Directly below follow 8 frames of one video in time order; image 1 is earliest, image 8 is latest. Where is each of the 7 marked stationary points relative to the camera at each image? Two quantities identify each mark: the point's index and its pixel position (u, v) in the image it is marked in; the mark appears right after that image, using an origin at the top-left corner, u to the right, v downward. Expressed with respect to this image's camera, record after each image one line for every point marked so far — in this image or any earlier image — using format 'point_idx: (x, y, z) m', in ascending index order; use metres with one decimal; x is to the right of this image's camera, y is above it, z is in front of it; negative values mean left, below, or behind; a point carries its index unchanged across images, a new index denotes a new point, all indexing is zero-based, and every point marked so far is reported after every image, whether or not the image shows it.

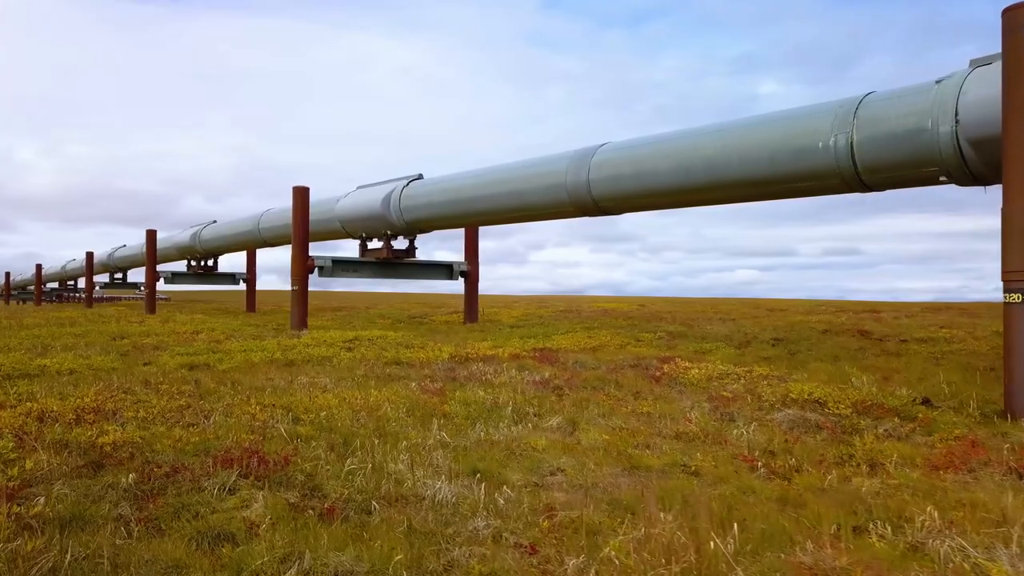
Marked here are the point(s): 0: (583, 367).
0: (+1.0, -1.2, +11.9) m
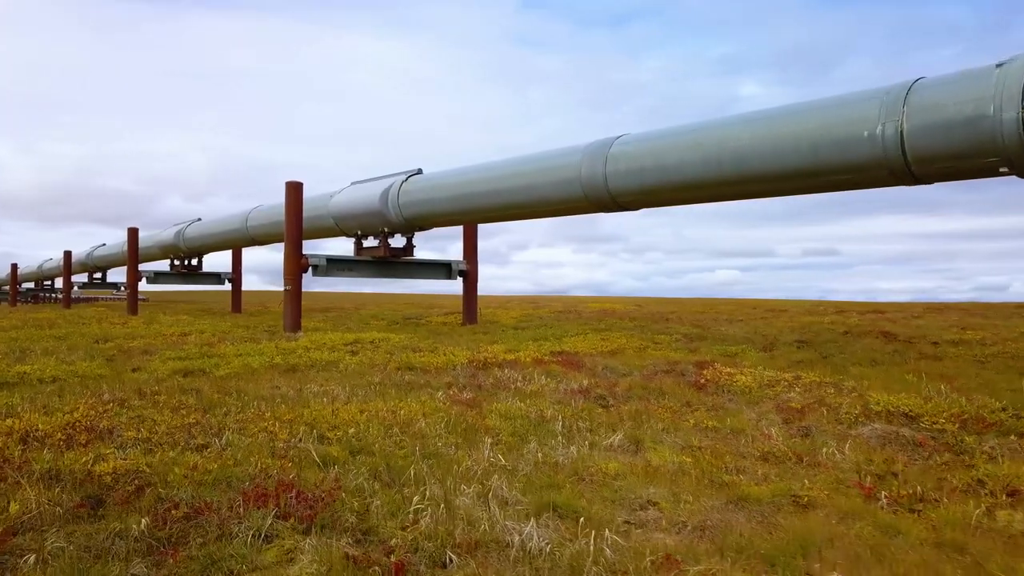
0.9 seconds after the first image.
0: (+1.4, -1.2, +11.0) m
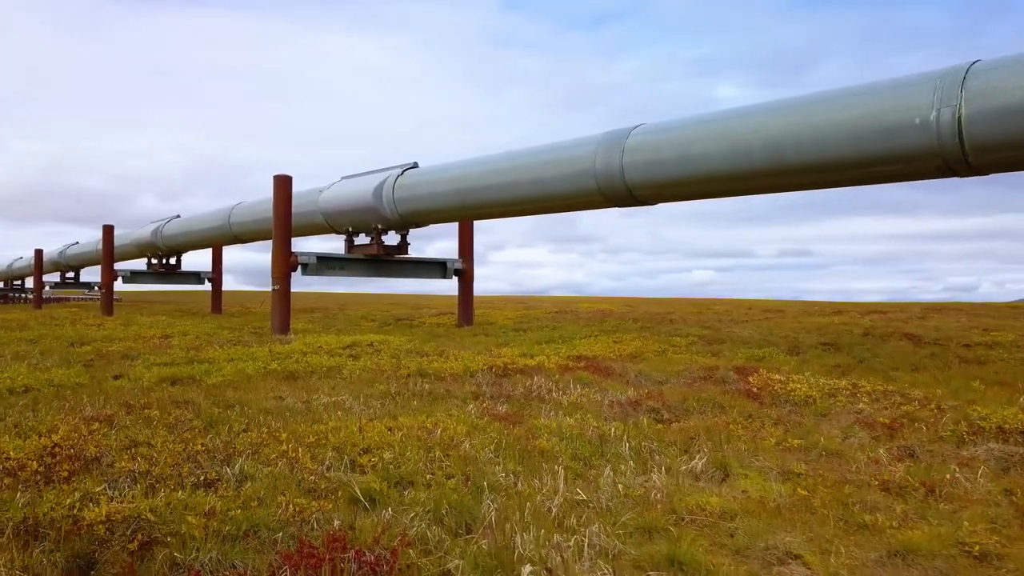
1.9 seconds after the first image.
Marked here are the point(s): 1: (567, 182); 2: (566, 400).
0: (+1.7, -1.2, +10.0) m
1: (+0.9, +2.0, +15.0) m
2: (+0.5, -1.1, +8.2) m
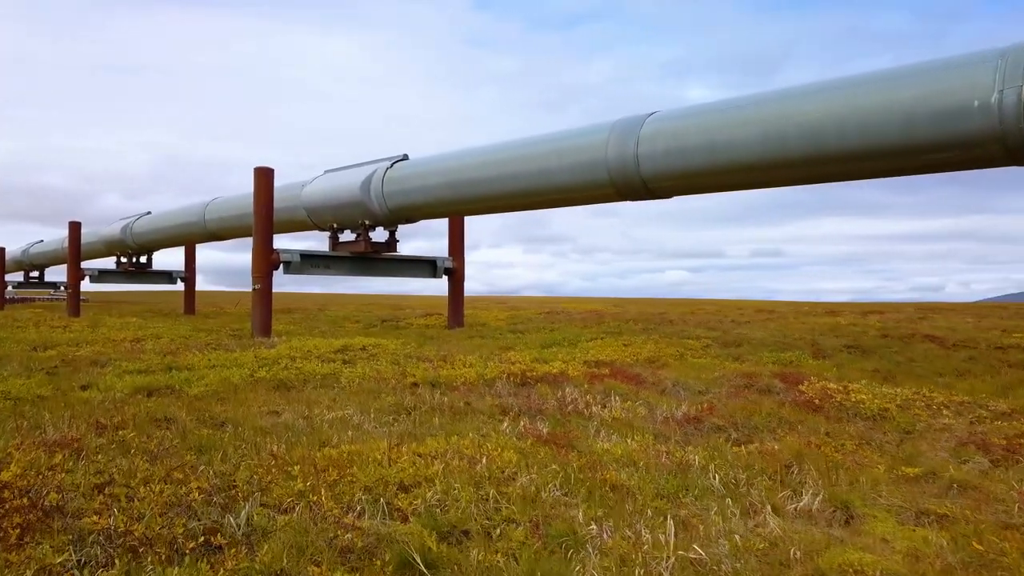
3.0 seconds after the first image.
0: (+2.0, -1.2, +9.0) m
1: (+1.0, +2.0, +13.9) m
2: (+0.9, -1.1, +7.1) m
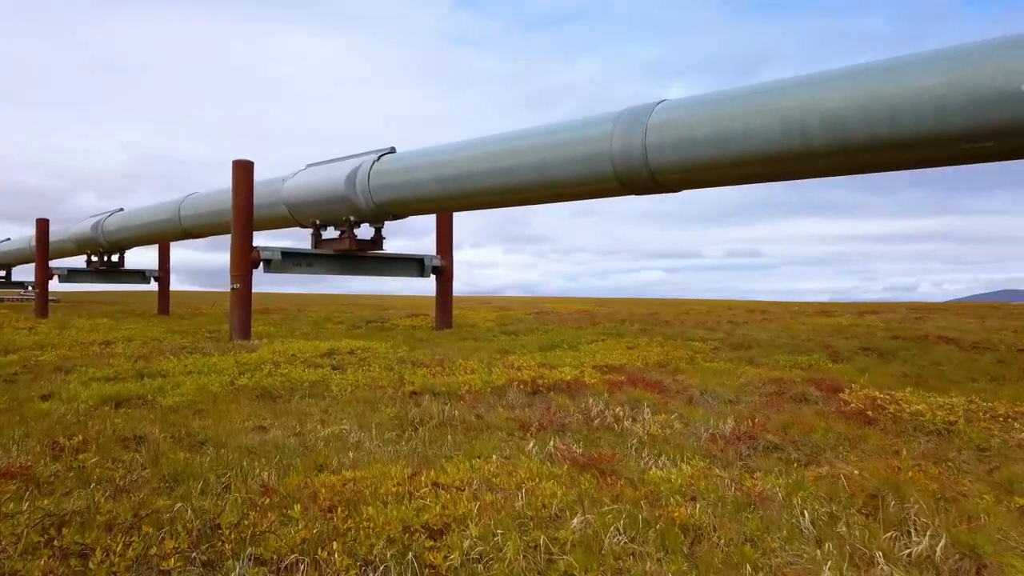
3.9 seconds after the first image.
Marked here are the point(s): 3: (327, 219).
0: (+2.1, -1.1, +8.2) m
1: (+1.0, +2.0, +13.1) m
2: (+1.1, -1.1, +6.3) m
3: (-3.9, +1.5, +17.6) m
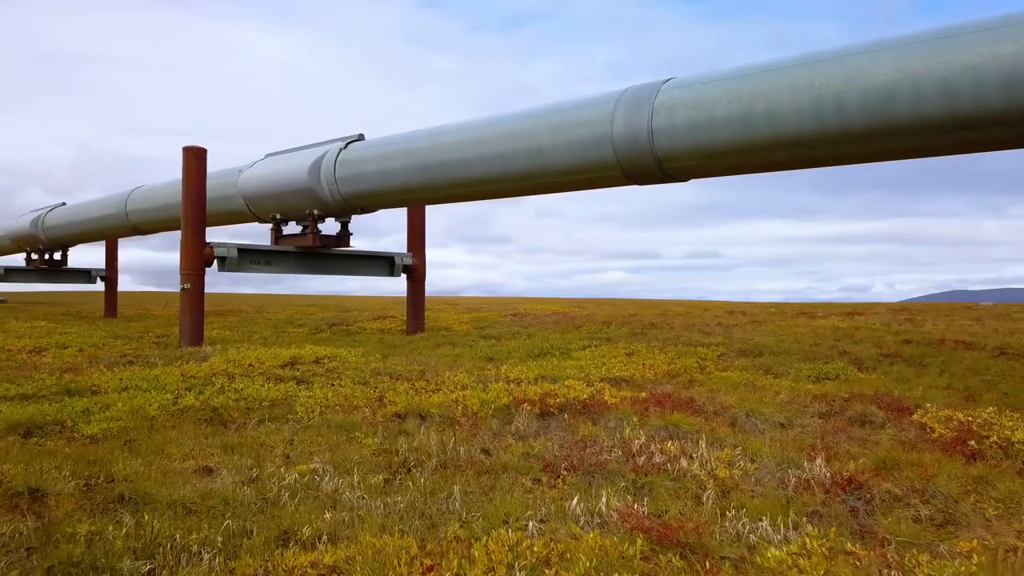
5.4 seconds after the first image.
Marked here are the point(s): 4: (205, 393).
0: (+2.2, -1.1, +6.7) m
1: (+0.9, +2.0, +11.6) m
2: (+1.2, -1.1, +4.8) m
3: (-4.3, +1.5, +15.9) m
4: (-3.4, -1.2, +9.0) m
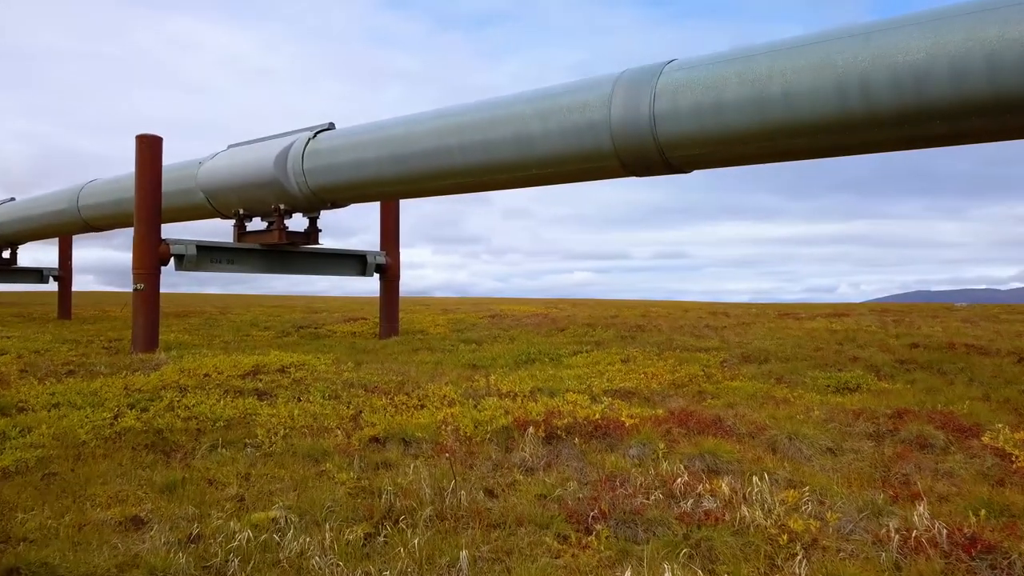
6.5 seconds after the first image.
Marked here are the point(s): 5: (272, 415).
0: (+2.2, -1.2, +5.7) m
1: (+0.7, +2.0, +10.5) m
2: (+1.3, -1.1, +3.7) m
3: (-4.6, +1.5, +14.6) m
4: (-3.5, -1.2, +7.7) m
5: (-2.2, -1.2, +7.3) m
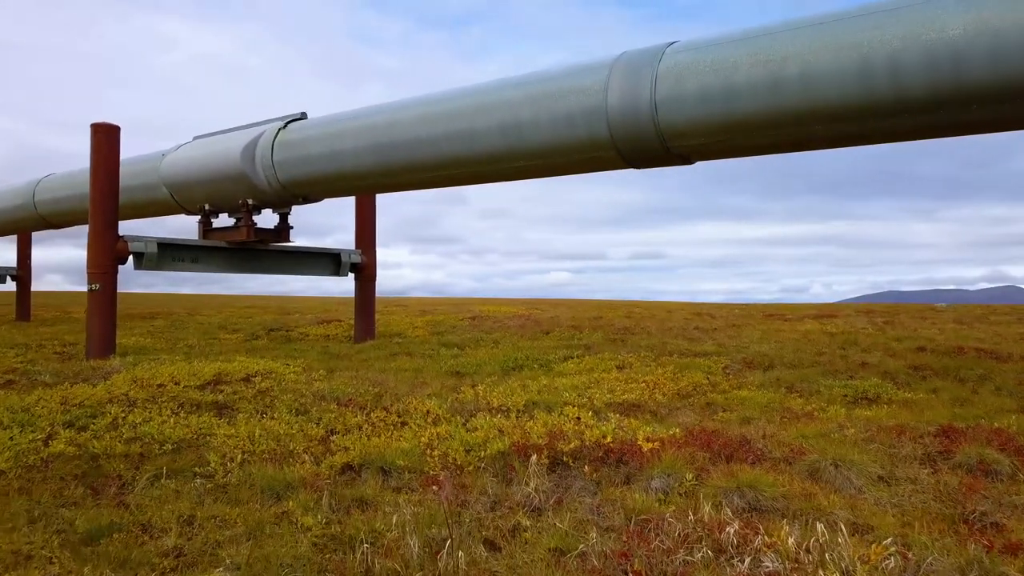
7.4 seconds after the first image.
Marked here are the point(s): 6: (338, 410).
0: (+2.2, -1.2, +4.8) m
1: (+0.6, +2.0, +9.6) m
2: (+1.4, -1.1, +2.8) m
3: (-4.8, +1.5, +13.6) m
4: (-3.5, -1.2, +6.7) m
5: (-2.2, -1.2, +6.3) m
6: (-1.6, -1.1, +7.3) m
